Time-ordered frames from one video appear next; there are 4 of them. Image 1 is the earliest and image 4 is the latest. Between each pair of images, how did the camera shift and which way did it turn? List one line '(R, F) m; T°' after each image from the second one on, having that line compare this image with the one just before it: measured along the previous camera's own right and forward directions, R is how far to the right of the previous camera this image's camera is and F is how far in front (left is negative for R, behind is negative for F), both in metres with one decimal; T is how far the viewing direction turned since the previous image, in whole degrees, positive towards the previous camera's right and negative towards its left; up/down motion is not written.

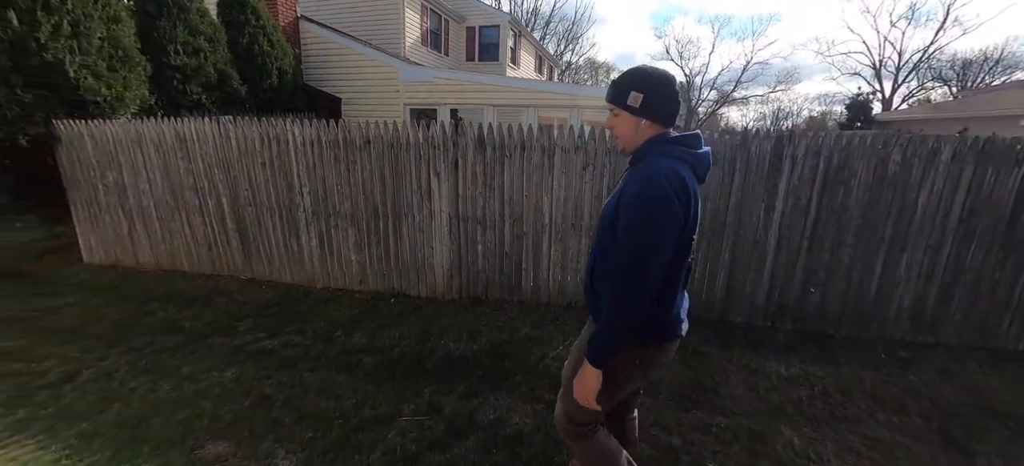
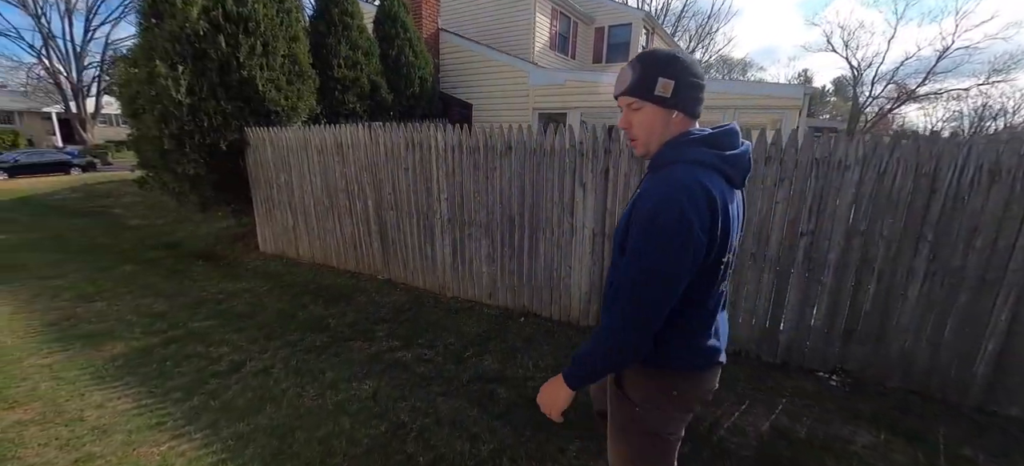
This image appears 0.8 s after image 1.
(-0.4, +0.4) m; -15°
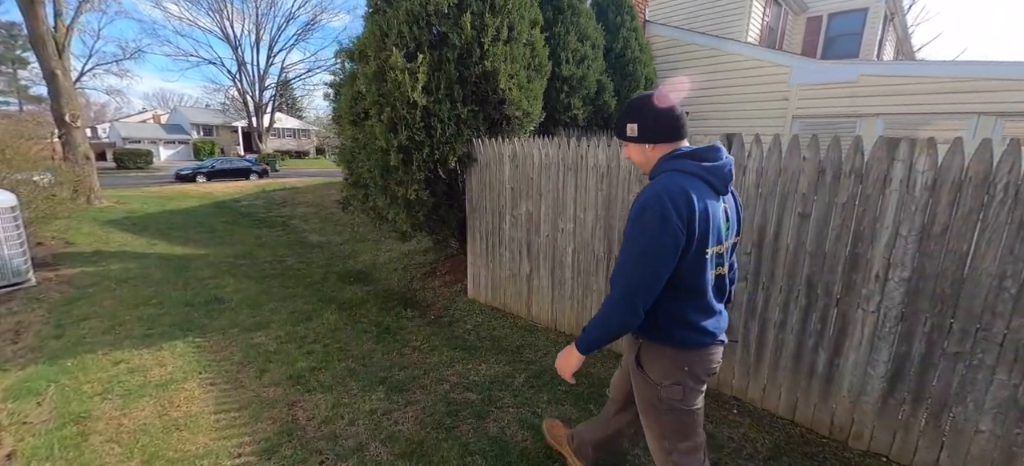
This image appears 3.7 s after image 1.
(-2.2, +1.6) m; -14°
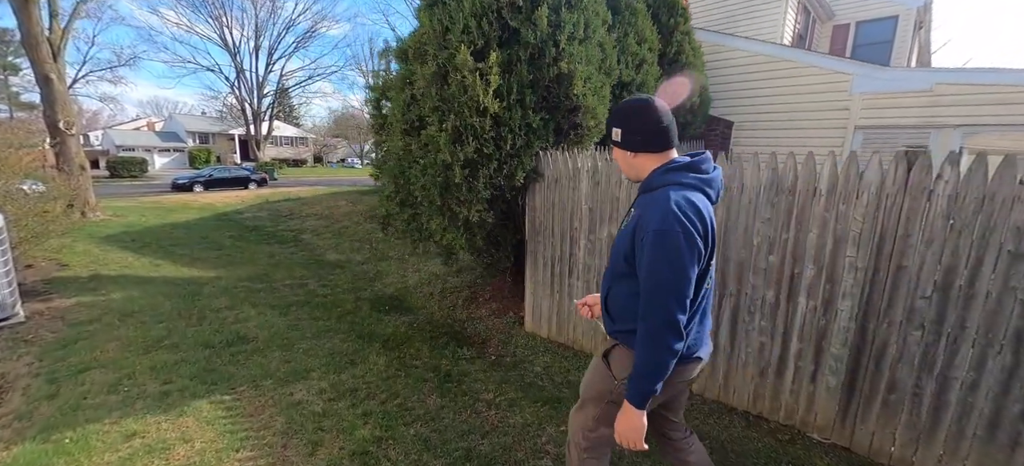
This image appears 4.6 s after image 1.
(-0.7, +0.5) m; +1°
